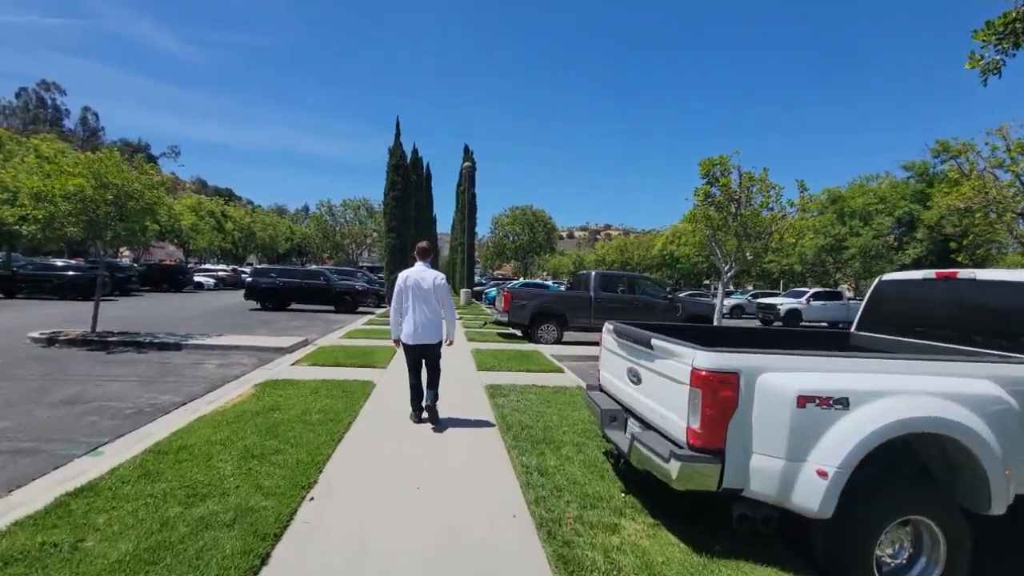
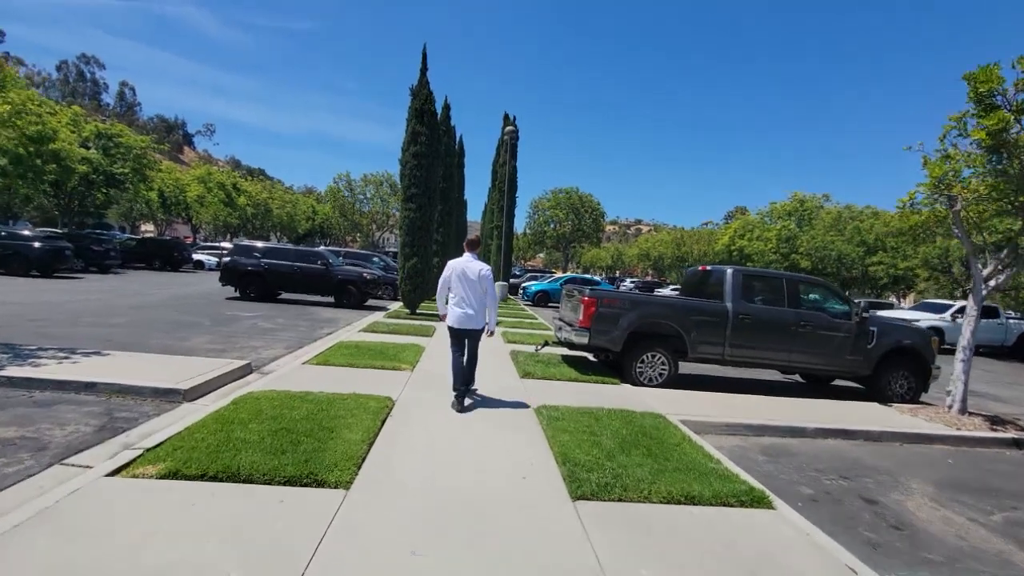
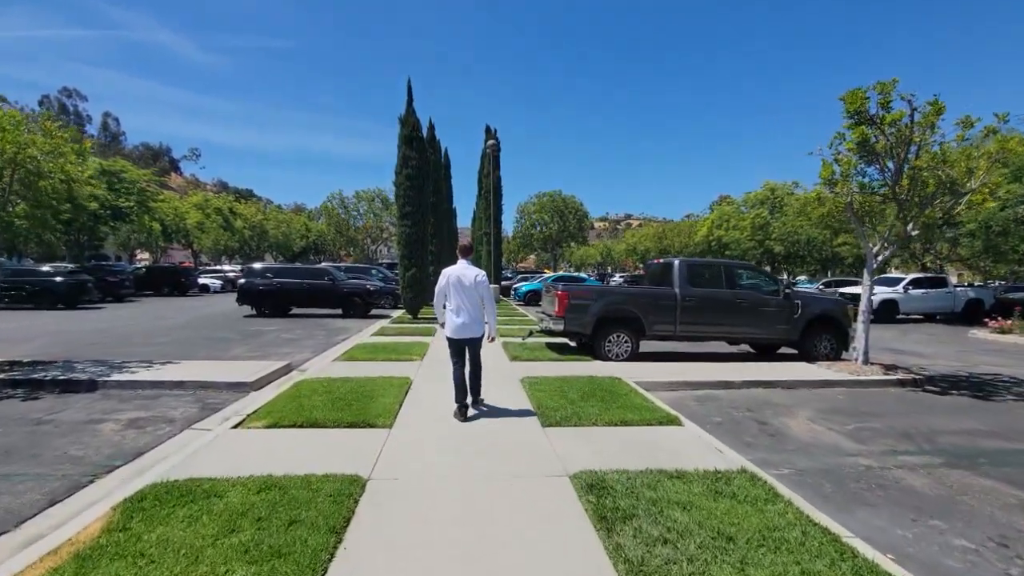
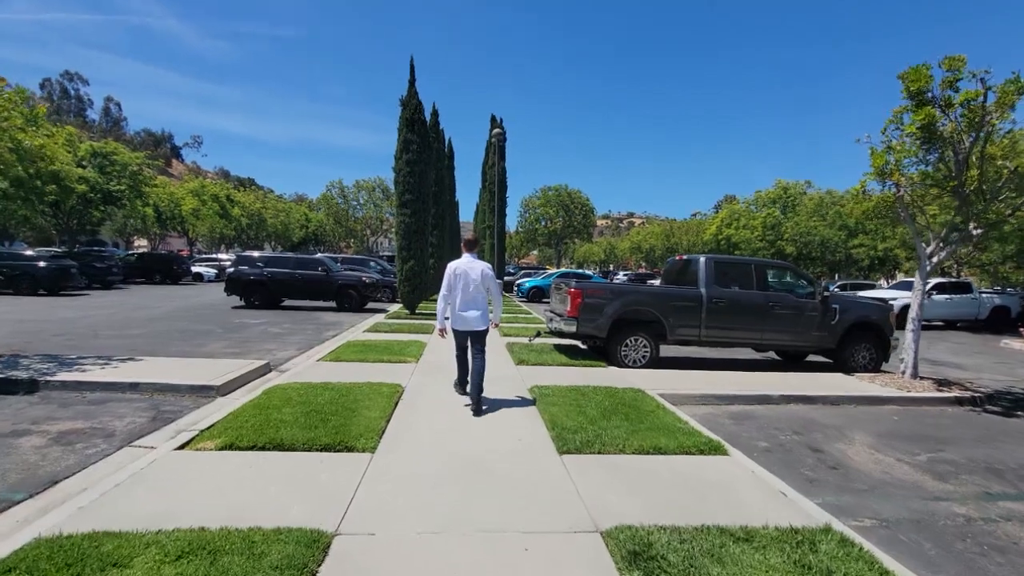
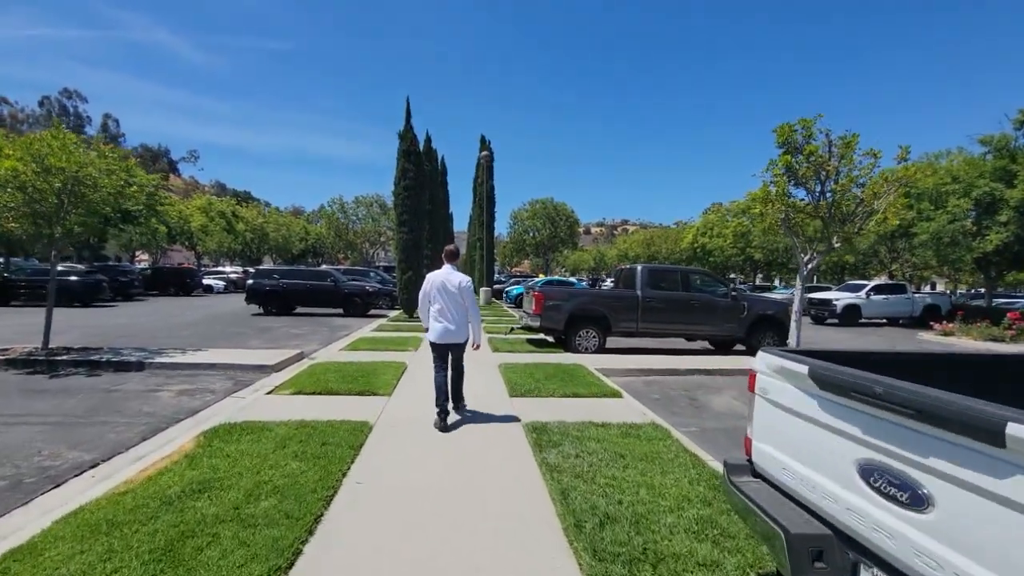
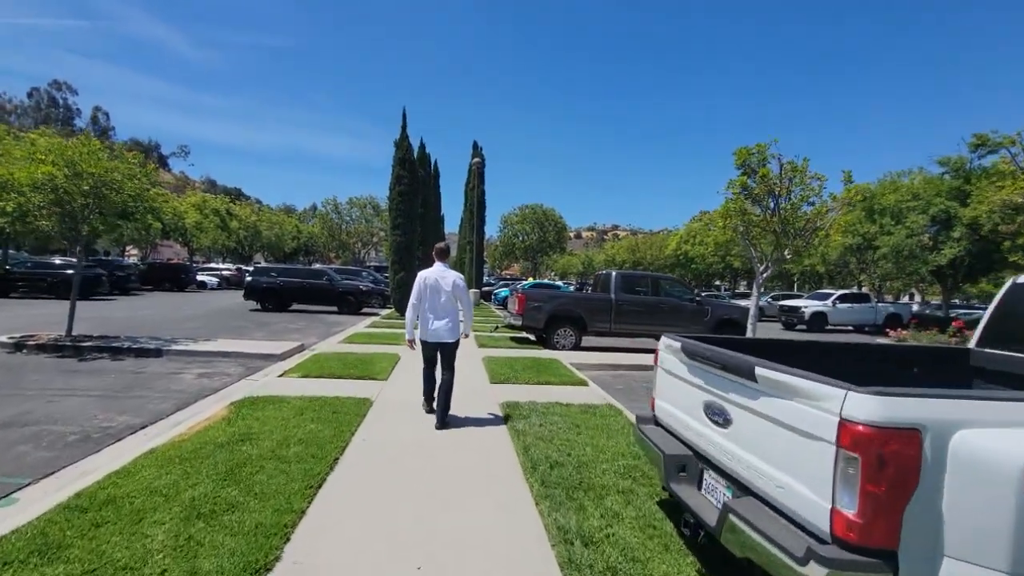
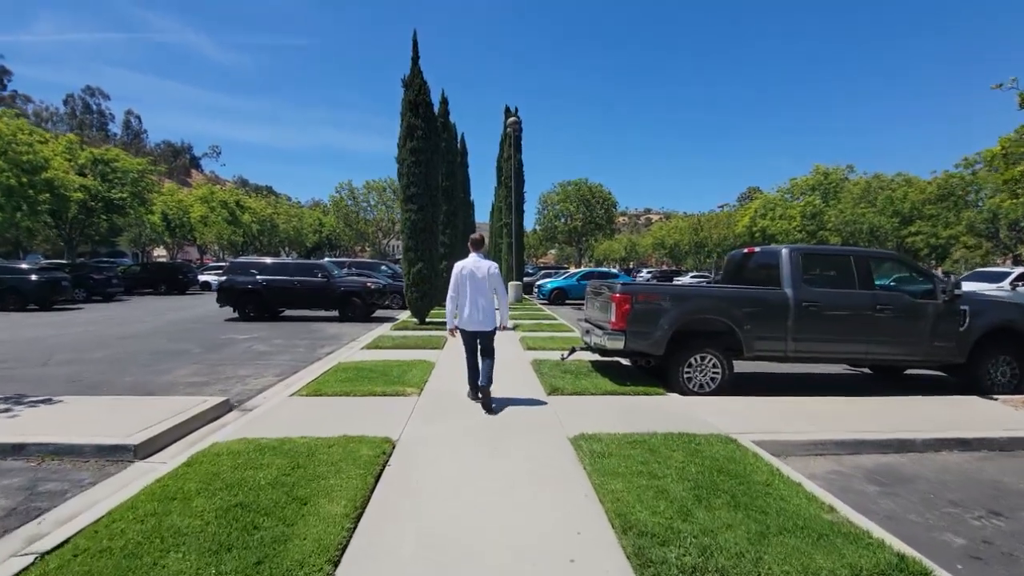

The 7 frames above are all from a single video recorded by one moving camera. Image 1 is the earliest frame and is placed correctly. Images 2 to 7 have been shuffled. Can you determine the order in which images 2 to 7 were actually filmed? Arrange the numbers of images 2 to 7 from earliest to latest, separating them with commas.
6, 5, 3, 4, 2, 7
